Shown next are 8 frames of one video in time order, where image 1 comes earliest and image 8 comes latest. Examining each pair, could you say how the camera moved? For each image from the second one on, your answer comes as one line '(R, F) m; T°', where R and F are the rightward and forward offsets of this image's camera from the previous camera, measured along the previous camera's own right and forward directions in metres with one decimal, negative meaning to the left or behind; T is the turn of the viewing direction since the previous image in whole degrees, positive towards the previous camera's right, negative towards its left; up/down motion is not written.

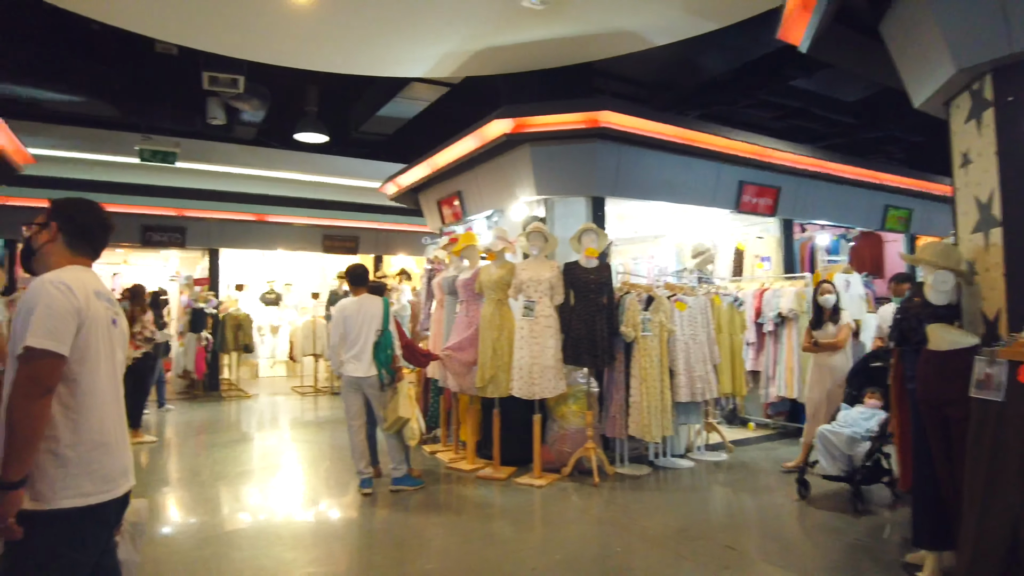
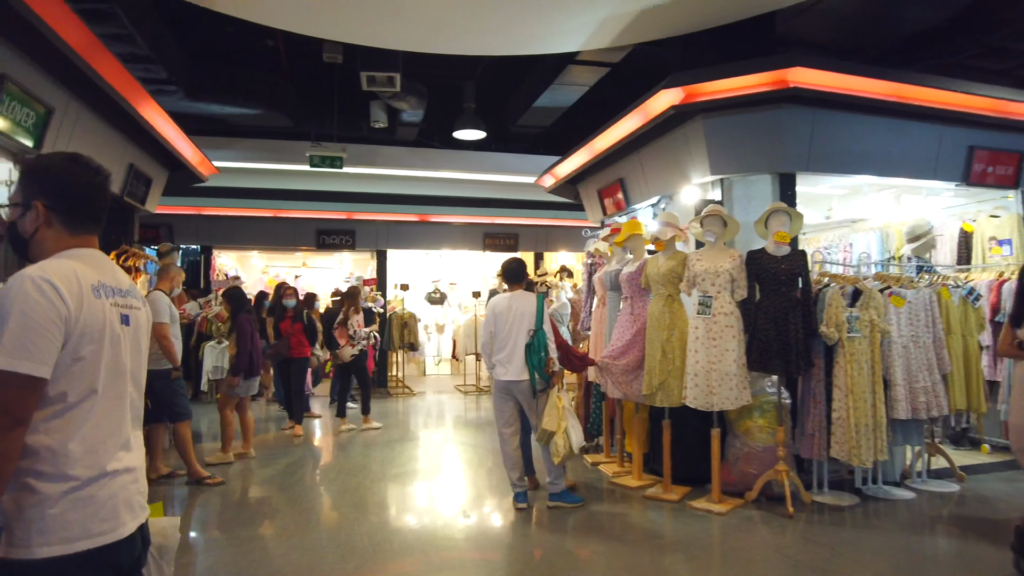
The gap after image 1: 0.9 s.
(0.0, +0.5) m; -14°
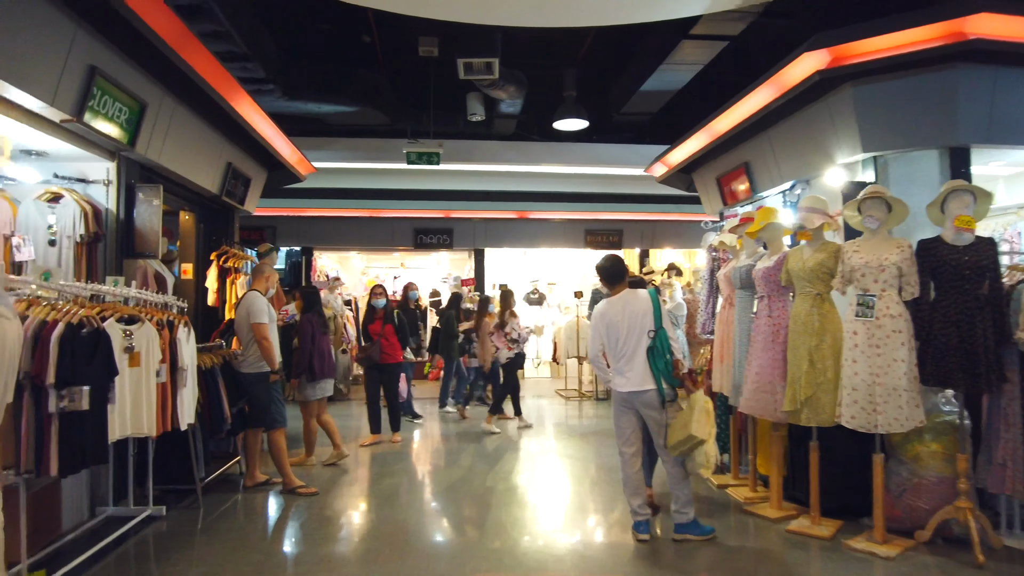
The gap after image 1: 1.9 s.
(-0.1, +0.4) m; -8°
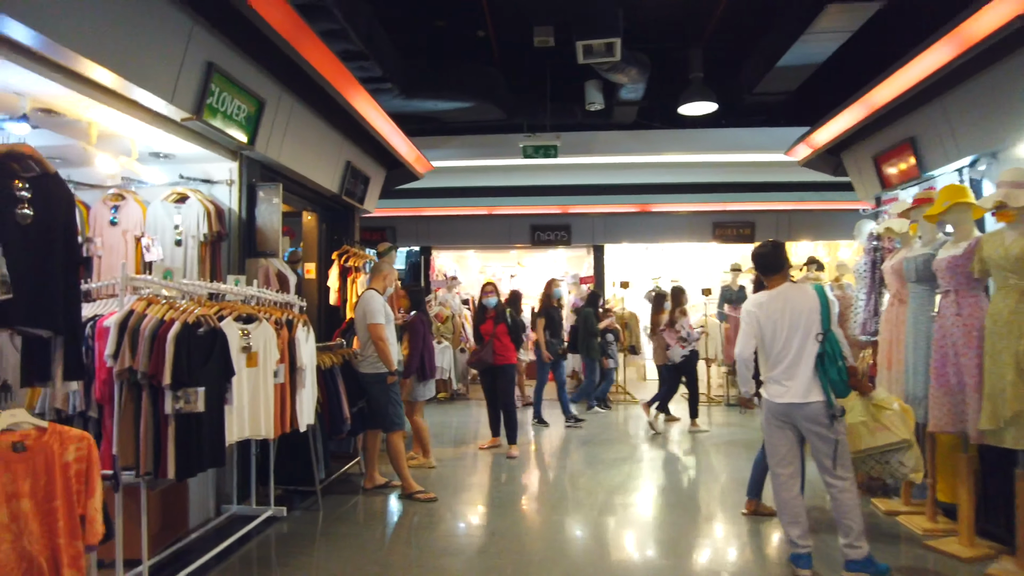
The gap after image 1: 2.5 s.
(-0.1, +0.3) m; -10°
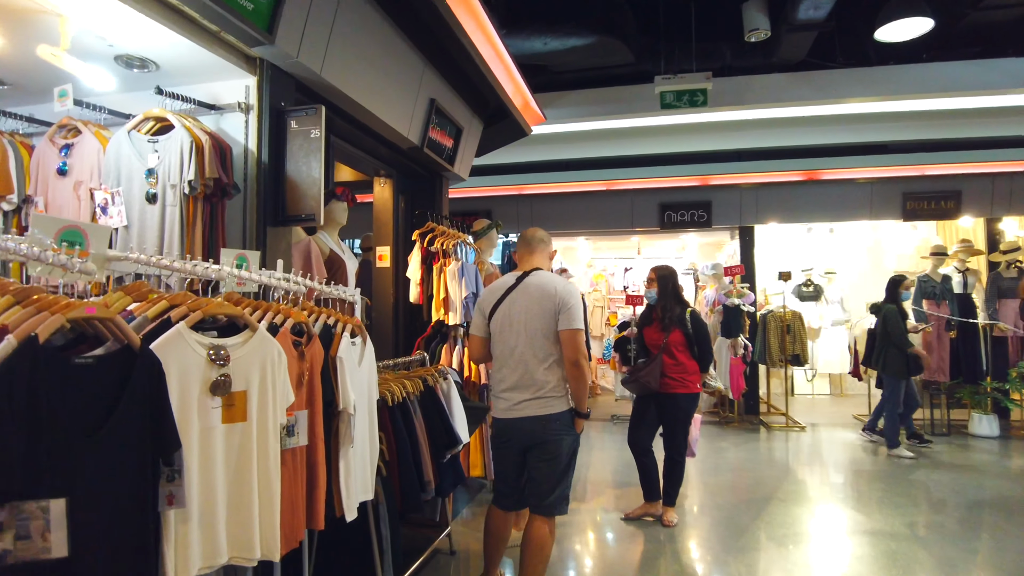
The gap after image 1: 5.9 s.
(-0.3, +1.5) m; -8°
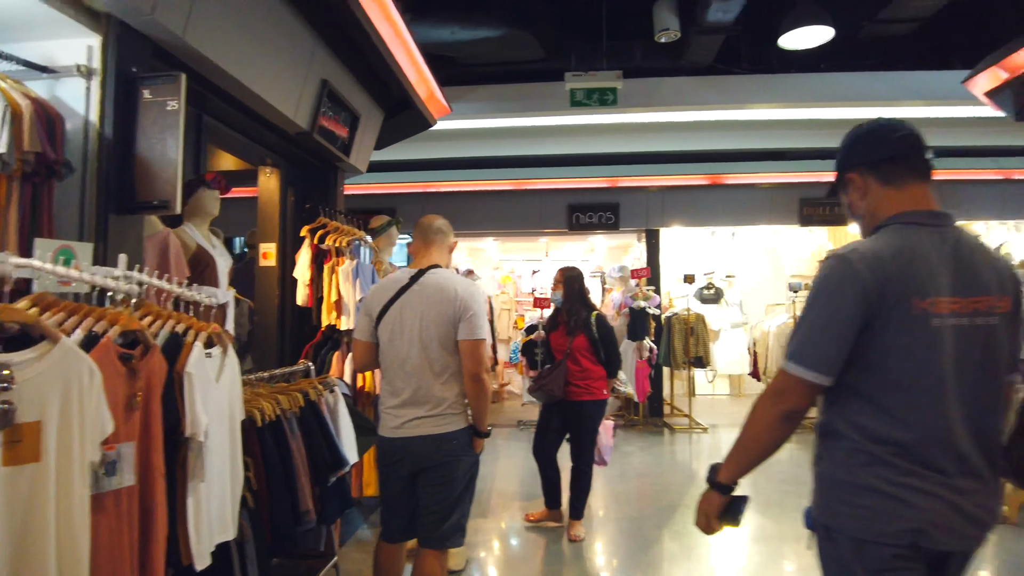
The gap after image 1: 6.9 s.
(0.0, +0.2) m; +8°
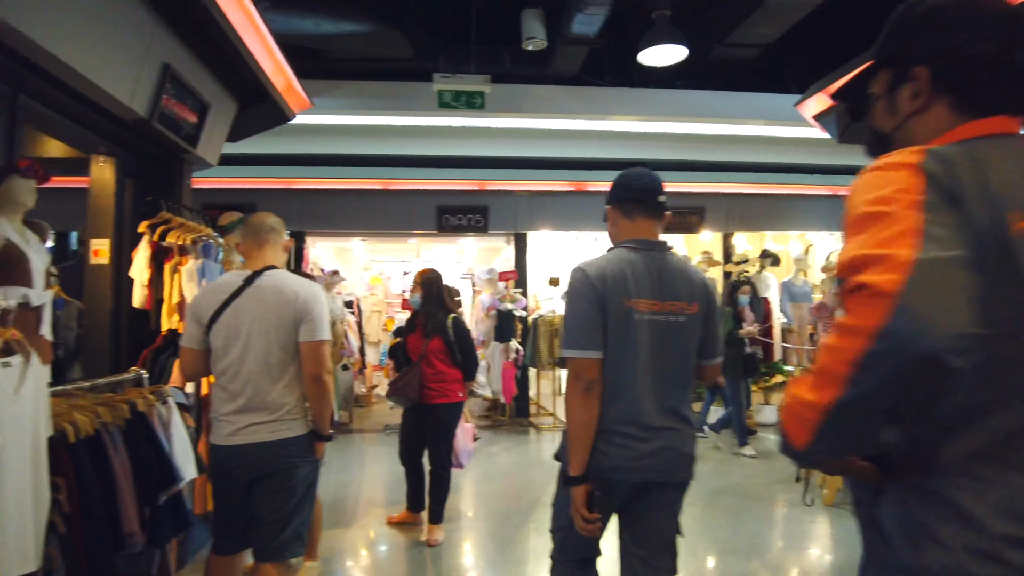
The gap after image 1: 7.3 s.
(+0.1, 0.0) m; +10°
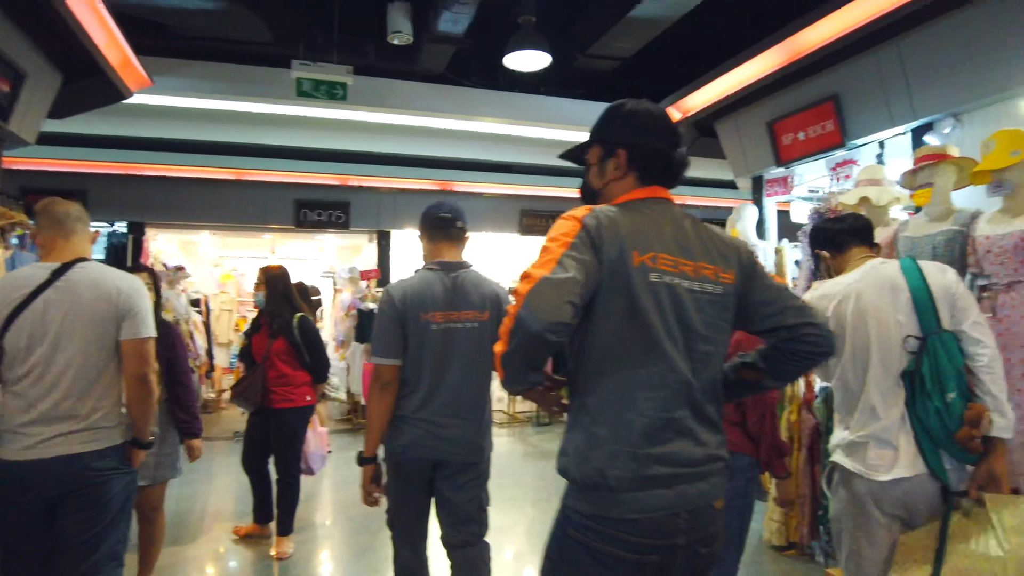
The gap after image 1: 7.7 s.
(0.0, 0.0) m; +11°
